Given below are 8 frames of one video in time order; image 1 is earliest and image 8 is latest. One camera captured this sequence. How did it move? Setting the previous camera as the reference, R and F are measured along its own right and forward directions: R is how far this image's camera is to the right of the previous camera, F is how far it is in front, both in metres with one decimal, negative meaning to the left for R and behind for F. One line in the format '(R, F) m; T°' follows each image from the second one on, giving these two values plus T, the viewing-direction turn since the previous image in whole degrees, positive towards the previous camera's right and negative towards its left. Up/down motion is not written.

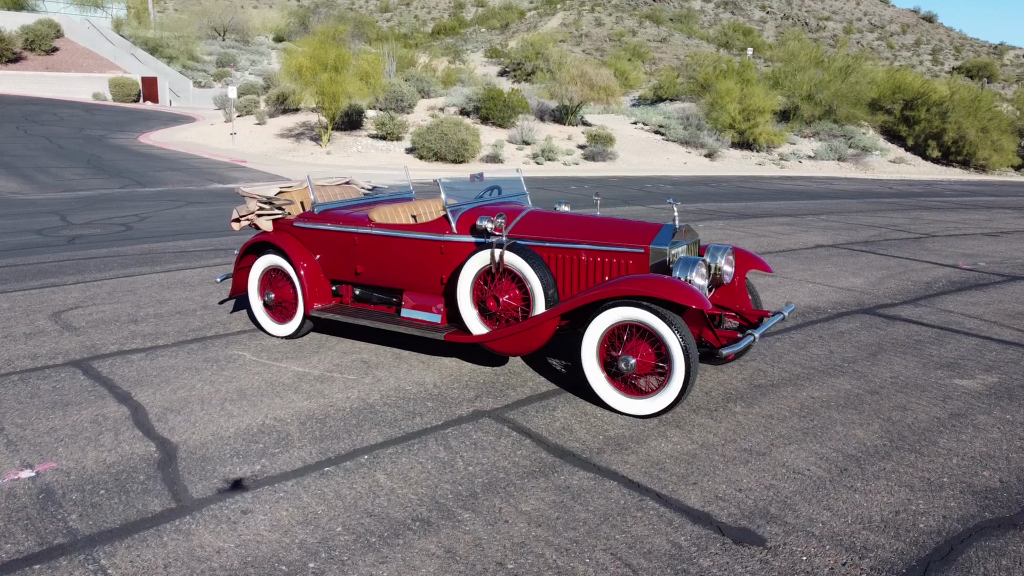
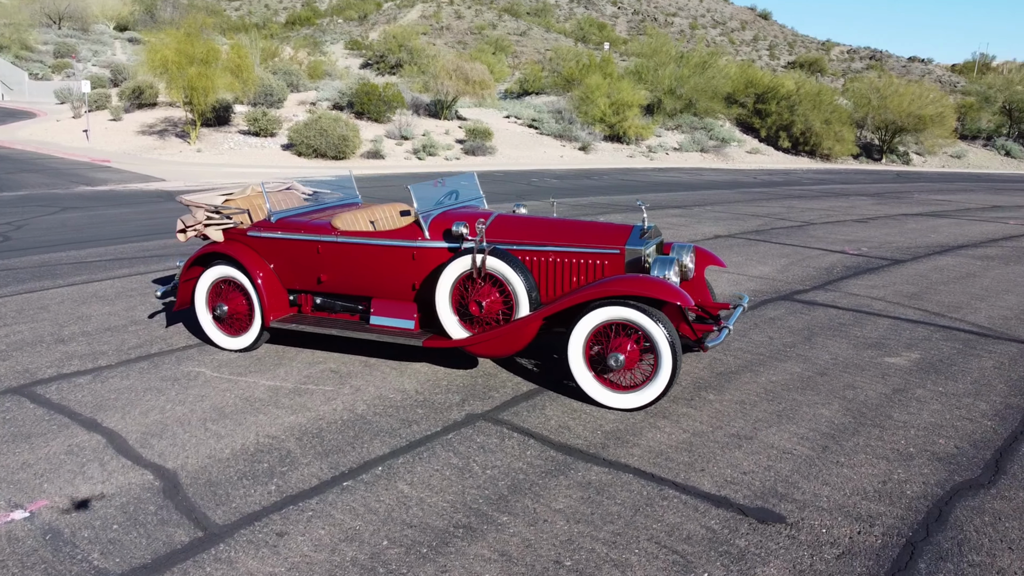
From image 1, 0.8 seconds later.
(-0.7, 0.0) m; +10°
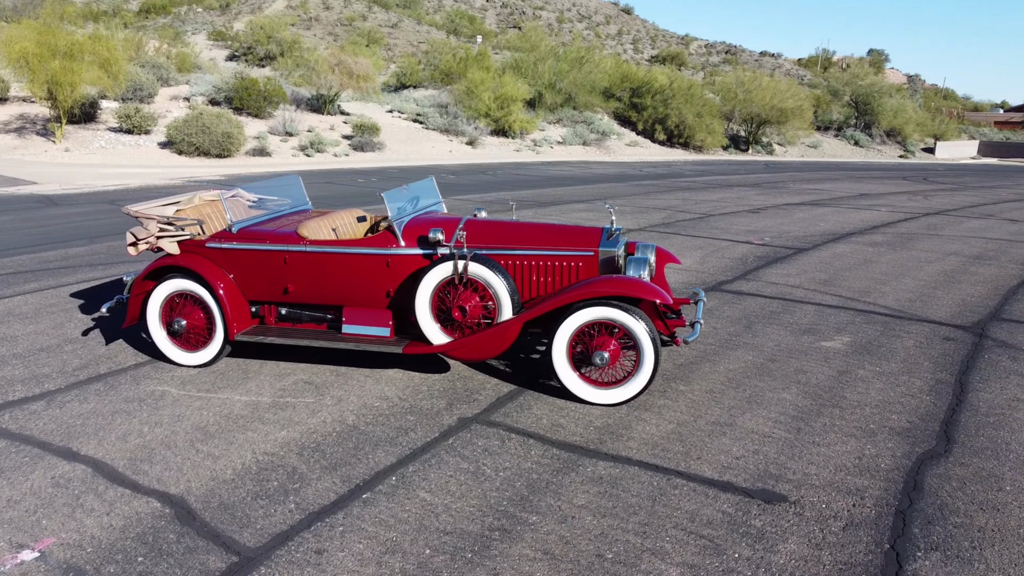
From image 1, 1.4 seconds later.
(-0.7, -0.1) m; +9°
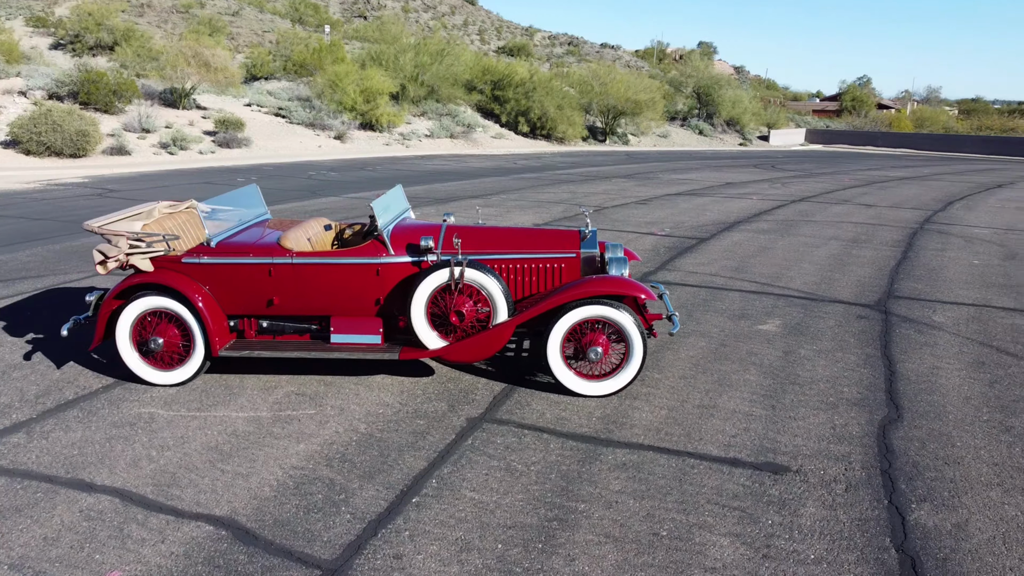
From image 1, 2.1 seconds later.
(-0.9, -0.2) m; +10°
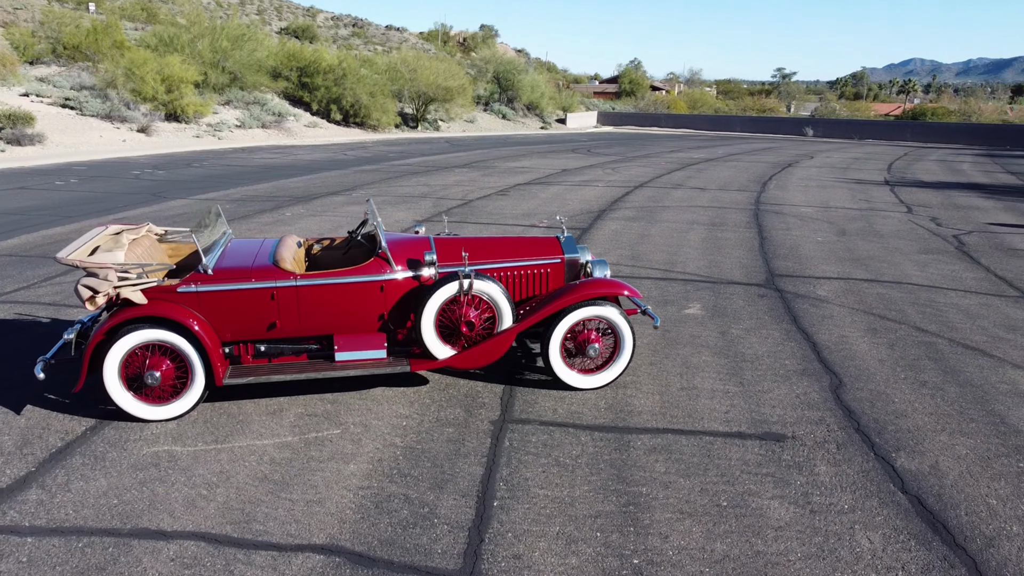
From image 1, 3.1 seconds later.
(-1.4, -0.2) m; +14°
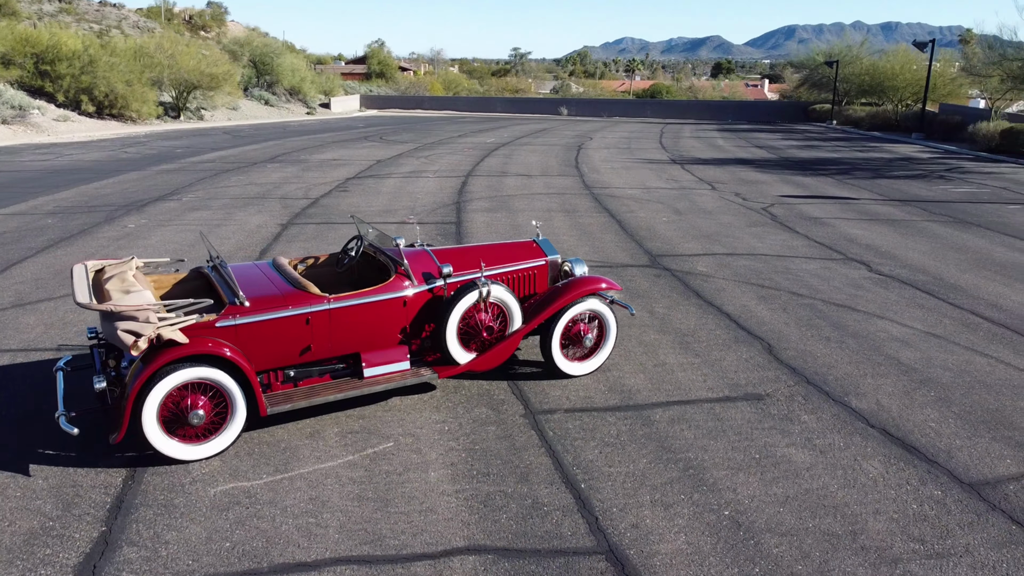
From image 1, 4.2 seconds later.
(-1.9, -0.2) m; +17°
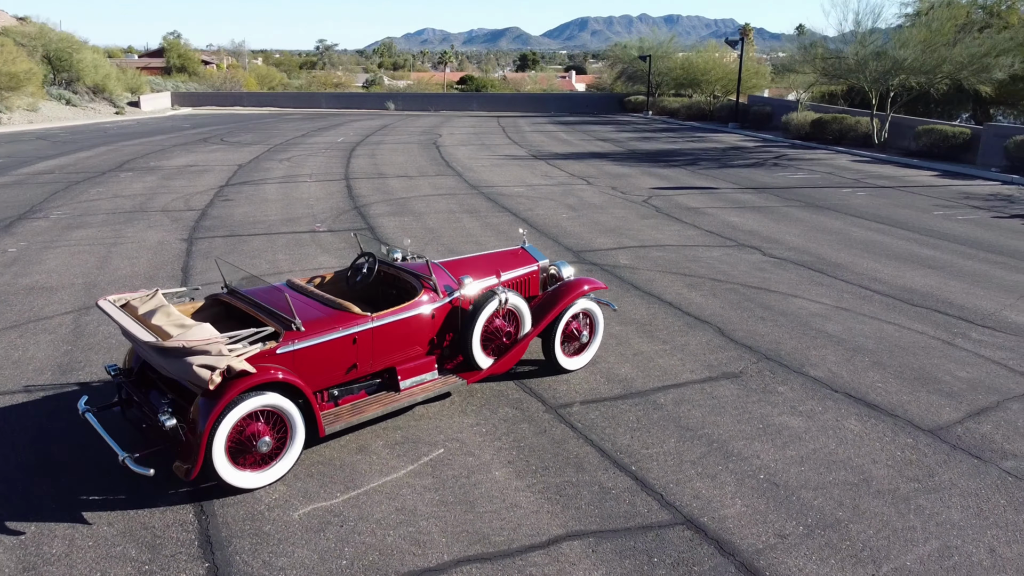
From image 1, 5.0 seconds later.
(-1.5, -0.3) m; +13°
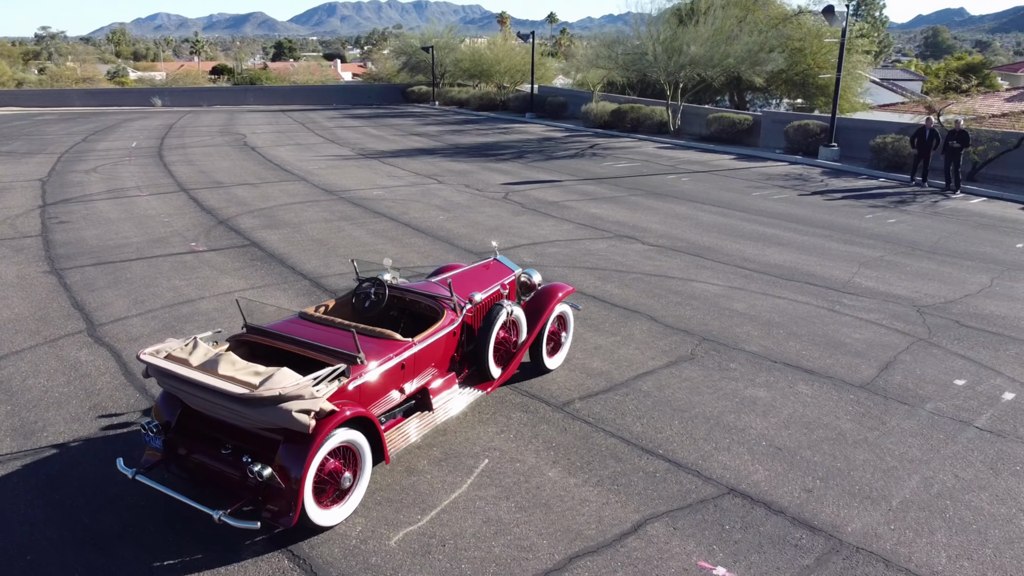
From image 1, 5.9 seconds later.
(-1.9, -0.1) m; +16°
